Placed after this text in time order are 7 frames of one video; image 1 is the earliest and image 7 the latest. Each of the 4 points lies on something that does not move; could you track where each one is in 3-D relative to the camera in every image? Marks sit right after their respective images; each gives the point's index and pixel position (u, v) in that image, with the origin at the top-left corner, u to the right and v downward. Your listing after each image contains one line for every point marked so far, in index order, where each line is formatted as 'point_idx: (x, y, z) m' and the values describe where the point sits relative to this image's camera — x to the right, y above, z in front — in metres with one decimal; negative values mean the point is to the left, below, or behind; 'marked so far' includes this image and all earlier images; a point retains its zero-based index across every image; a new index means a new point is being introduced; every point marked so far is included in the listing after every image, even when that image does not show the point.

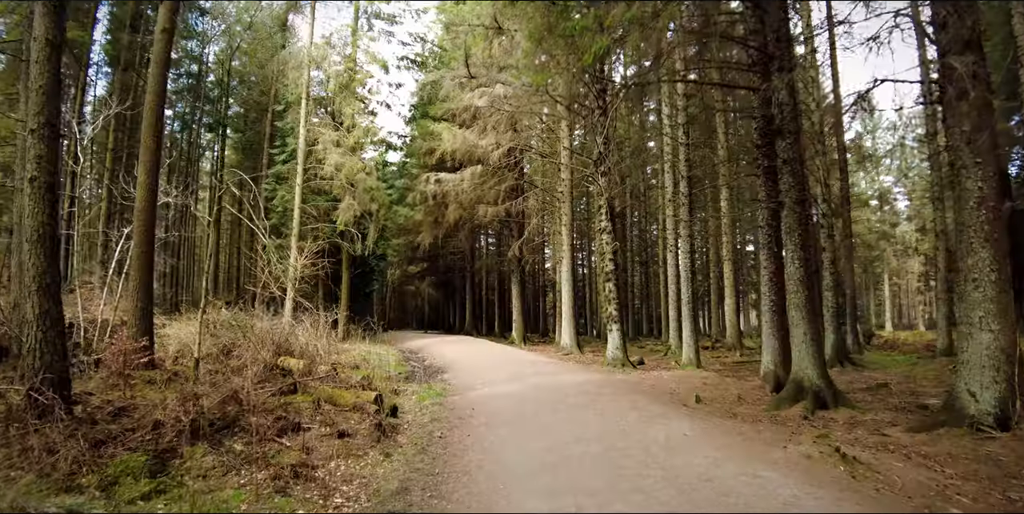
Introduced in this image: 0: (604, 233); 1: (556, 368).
0: (+2.3, +0.6, +12.6) m
1: (+0.8, -2.0, +9.0) m
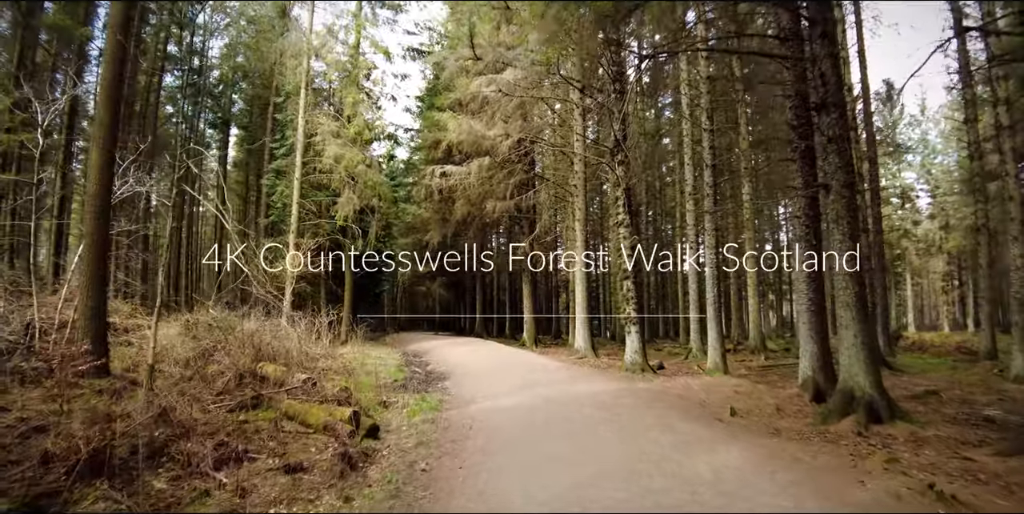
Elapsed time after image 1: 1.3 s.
0: (+2.5, +0.7, +11.7) m
1: (+0.9, -1.9, +8.0) m
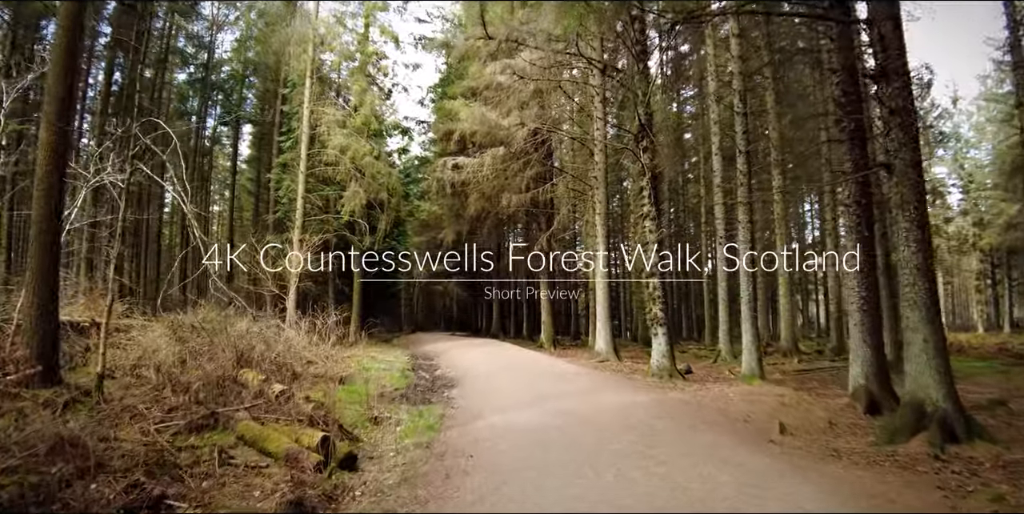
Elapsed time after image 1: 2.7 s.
0: (+2.8, +0.8, +10.7) m
1: (+1.1, -1.8, +7.2) m
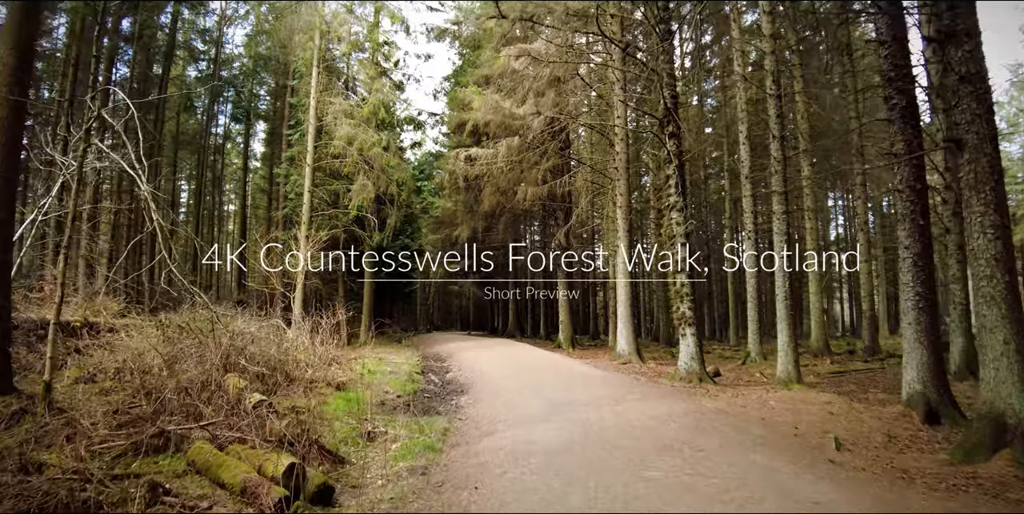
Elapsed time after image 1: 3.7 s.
0: (+3.1, +0.9, +10.0) m
1: (+1.3, -1.7, +6.5) m
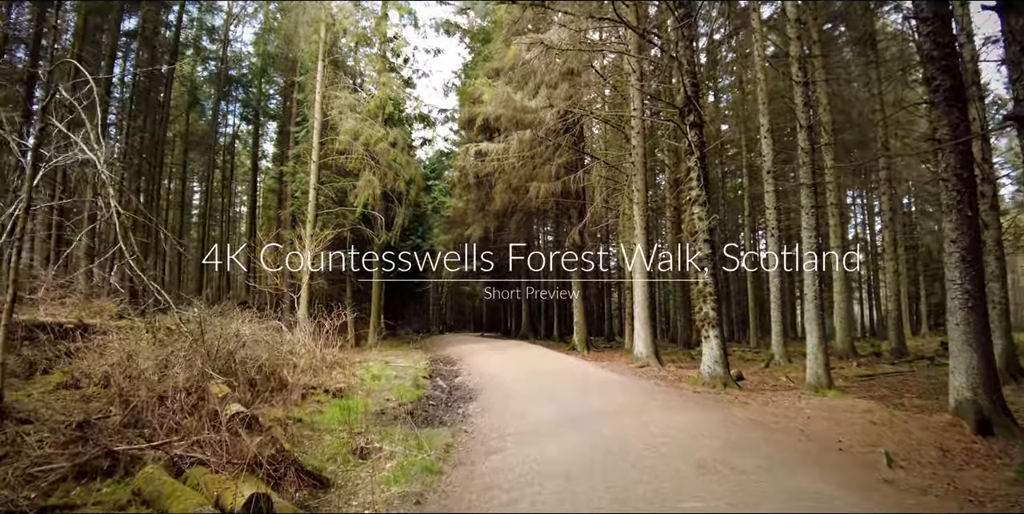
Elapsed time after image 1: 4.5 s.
0: (+3.4, +1.0, +9.4) m
1: (+1.5, -1.6, +5.9) m
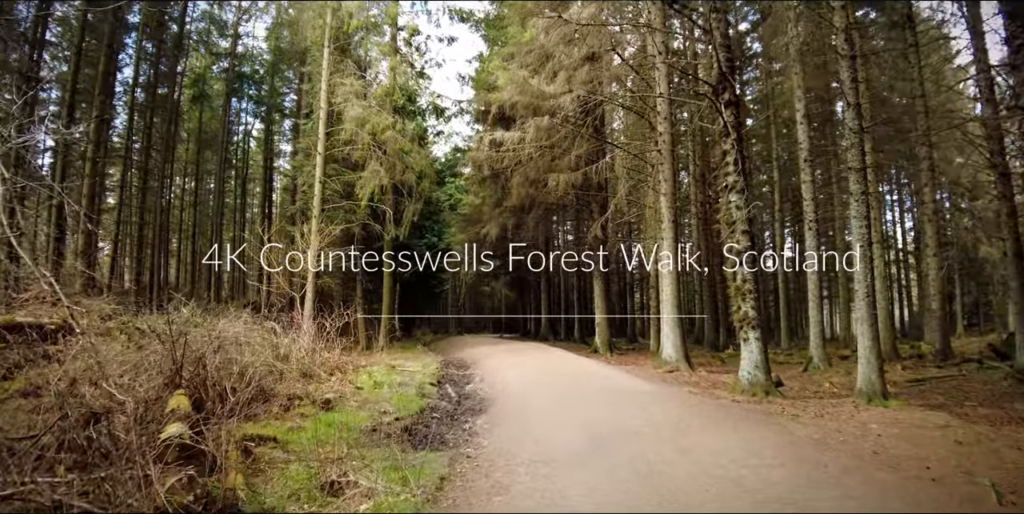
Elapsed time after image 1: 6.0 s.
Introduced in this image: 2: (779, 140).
0: (+3.6, +1.1, +8.5) m
1: (+1.6, -1.5, +5.1) m
2: (+9.5, +4.2, +18.1) m
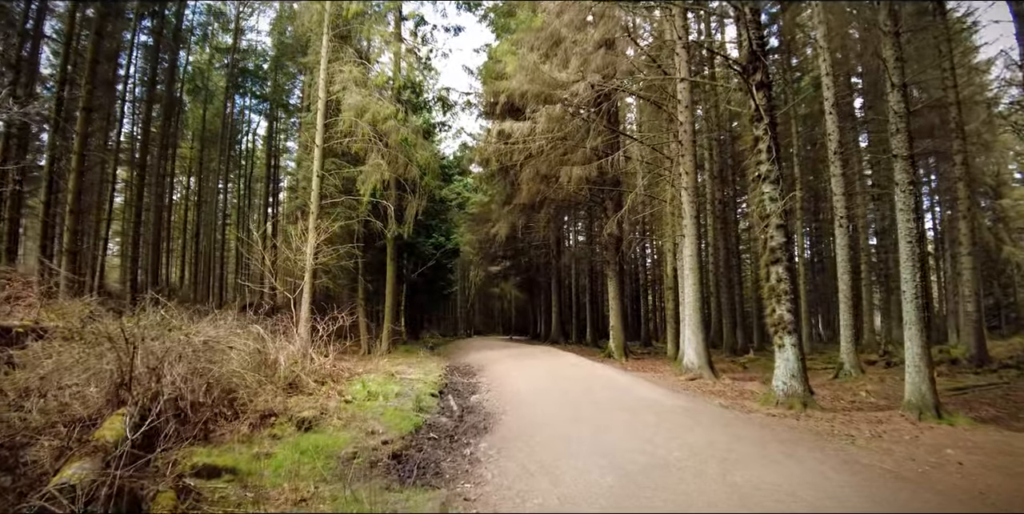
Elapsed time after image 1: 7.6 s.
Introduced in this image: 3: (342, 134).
0: (+3.8, +1.1, +7.7) m
1: (+1.7, -1.5, +4.3) m
2: (+9.9, +4.2, +17.2) m
3: (-3.7, +2.7, +11.5) m
